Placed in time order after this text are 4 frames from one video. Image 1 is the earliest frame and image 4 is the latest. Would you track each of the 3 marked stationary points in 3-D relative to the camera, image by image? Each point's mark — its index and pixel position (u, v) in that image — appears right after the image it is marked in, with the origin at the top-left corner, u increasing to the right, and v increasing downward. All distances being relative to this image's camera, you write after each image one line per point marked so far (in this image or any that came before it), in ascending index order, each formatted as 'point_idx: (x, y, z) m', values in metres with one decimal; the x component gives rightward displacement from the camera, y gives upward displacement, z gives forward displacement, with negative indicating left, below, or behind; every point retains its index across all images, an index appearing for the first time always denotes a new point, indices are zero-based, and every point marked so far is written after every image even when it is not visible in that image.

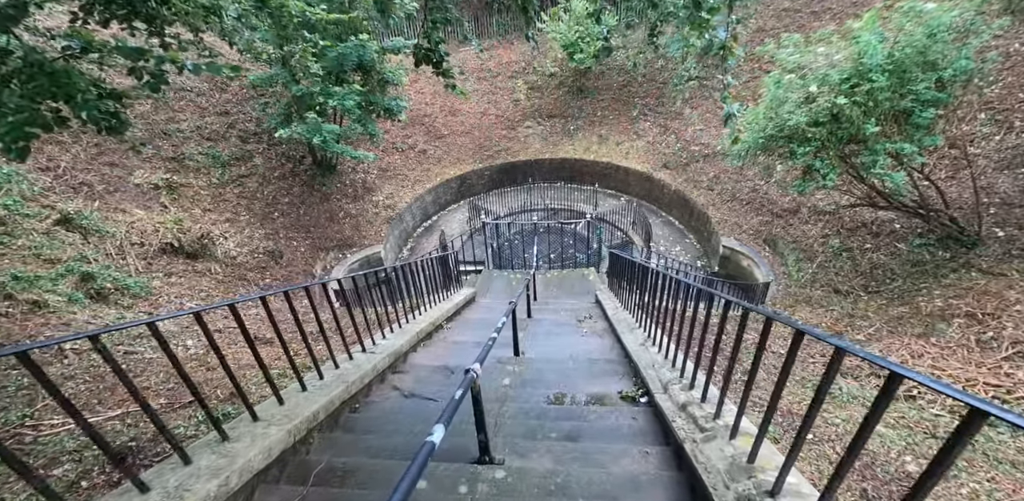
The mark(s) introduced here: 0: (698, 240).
0: (+4.8, +0.2, +9.4) m
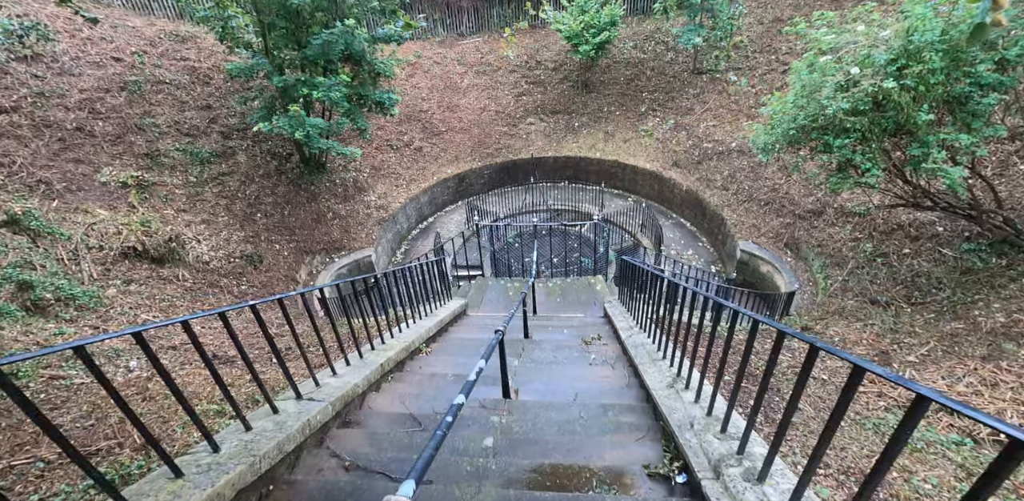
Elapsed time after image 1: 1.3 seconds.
0: (+4.8, +0.1, +8.7) m
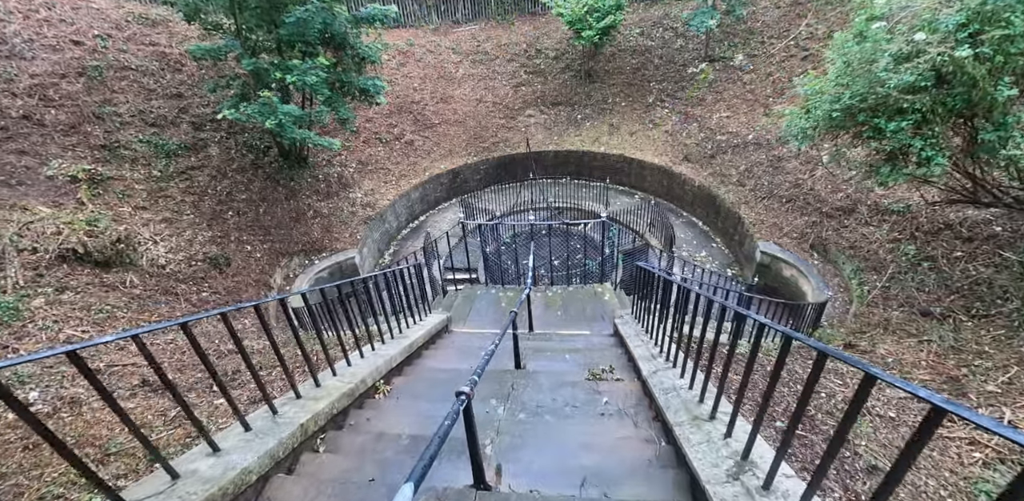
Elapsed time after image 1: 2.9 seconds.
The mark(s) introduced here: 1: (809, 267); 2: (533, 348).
0: (+4.7, +0.1, +8.0) m
1: (+5.2, -0.3, +6.3) m
2: (+0.2, -0.8, +3.2) m
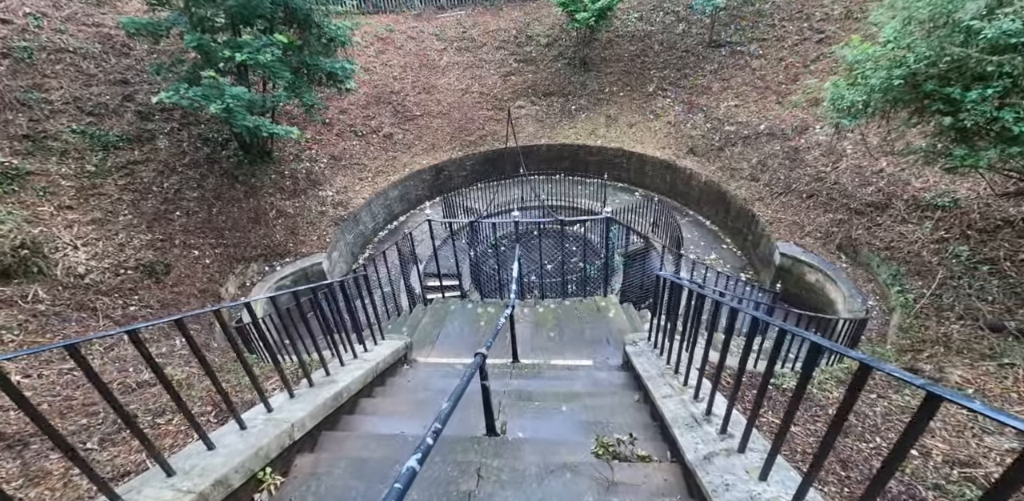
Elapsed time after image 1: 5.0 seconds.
0: (+4.5, +0.1, +7.2) m
1: (+5.0, -0.3, +5.5) m
2: (0.0, -0.9, +2.3) m
